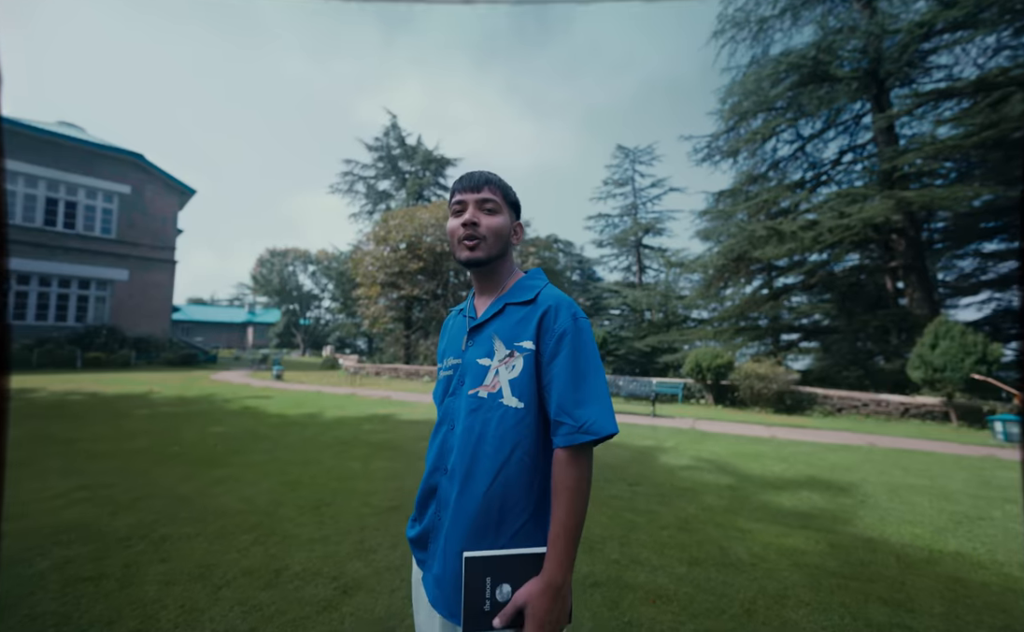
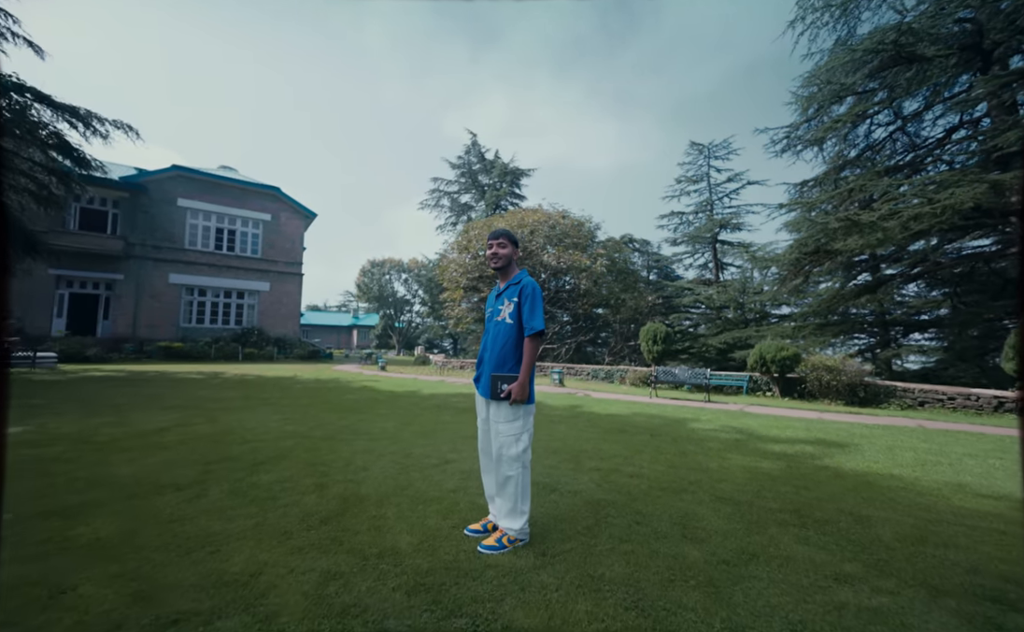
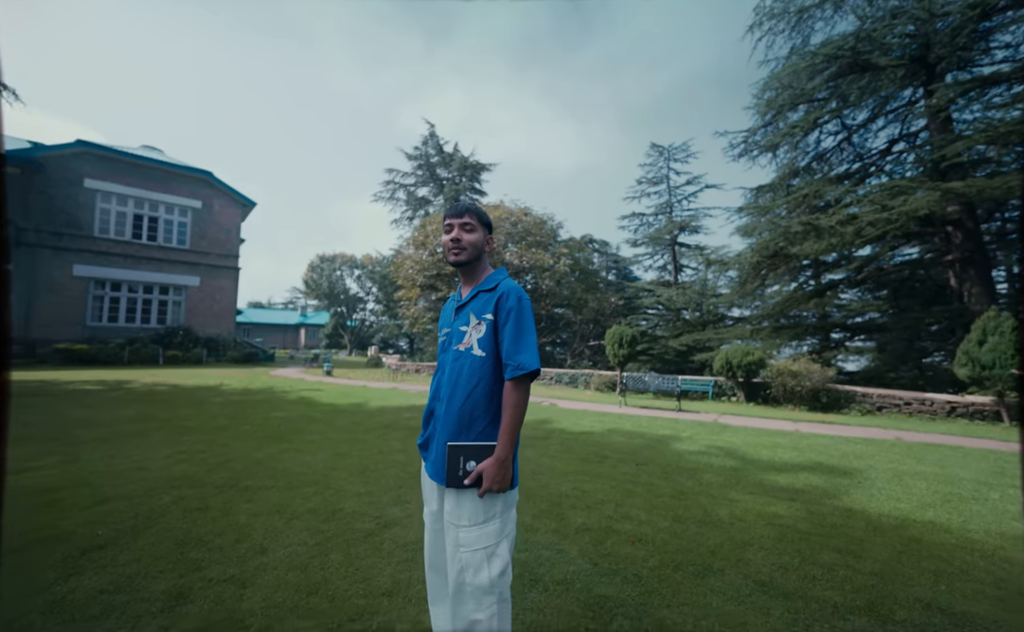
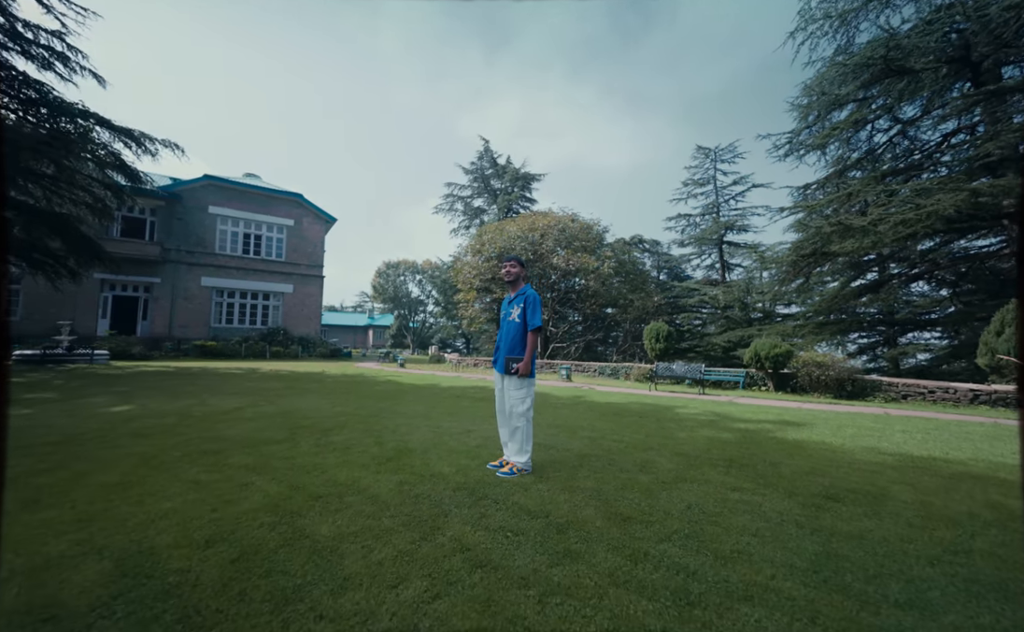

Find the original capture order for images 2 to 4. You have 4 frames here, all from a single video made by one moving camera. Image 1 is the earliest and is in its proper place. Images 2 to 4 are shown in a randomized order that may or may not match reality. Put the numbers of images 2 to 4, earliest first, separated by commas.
3, 2, 4
